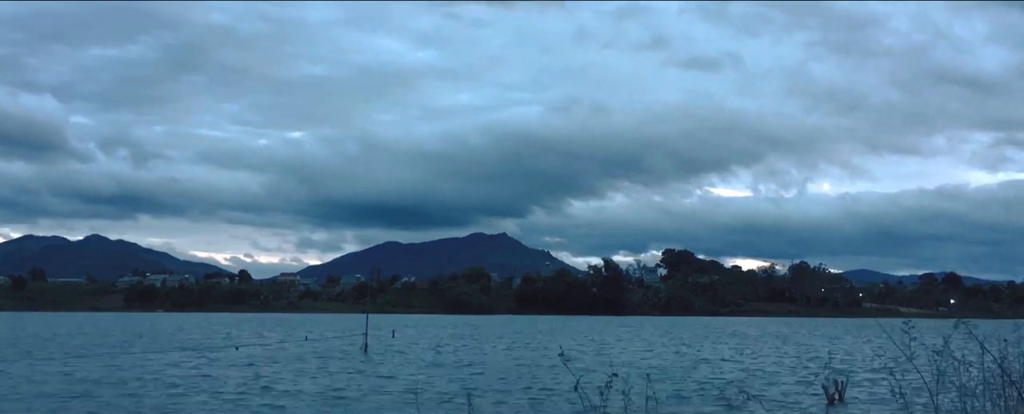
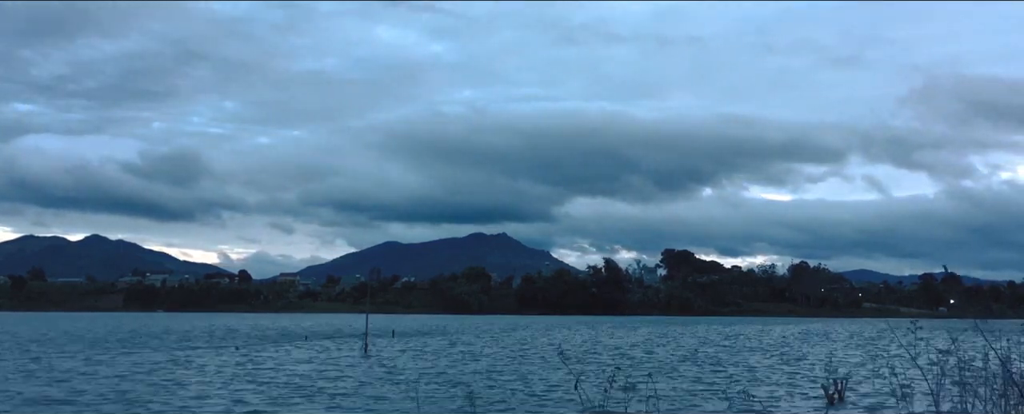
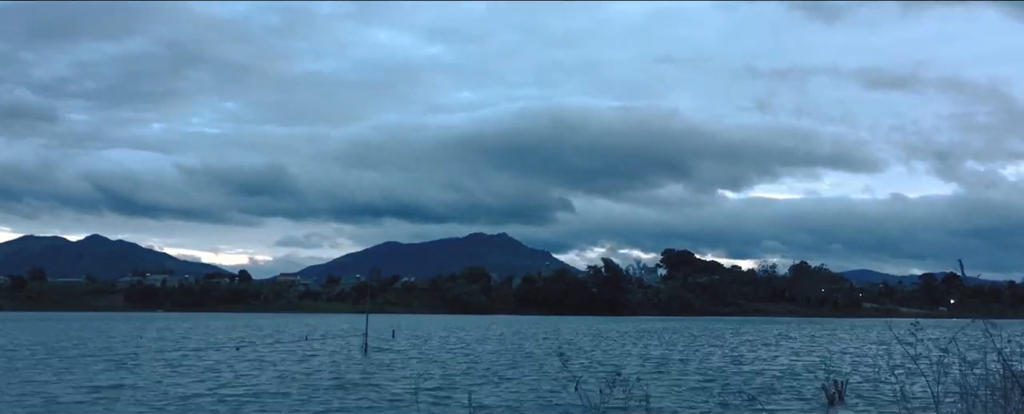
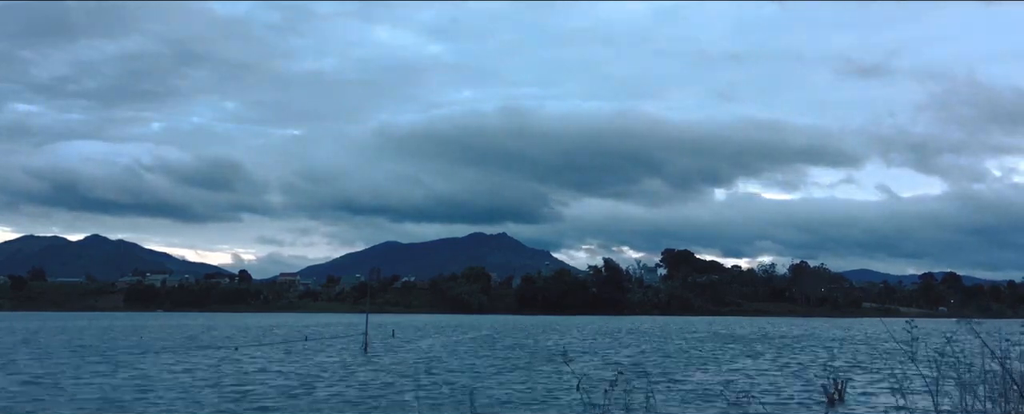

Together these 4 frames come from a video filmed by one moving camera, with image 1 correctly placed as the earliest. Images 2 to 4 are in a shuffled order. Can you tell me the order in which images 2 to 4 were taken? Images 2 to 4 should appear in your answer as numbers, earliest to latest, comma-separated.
3, 4, 2
